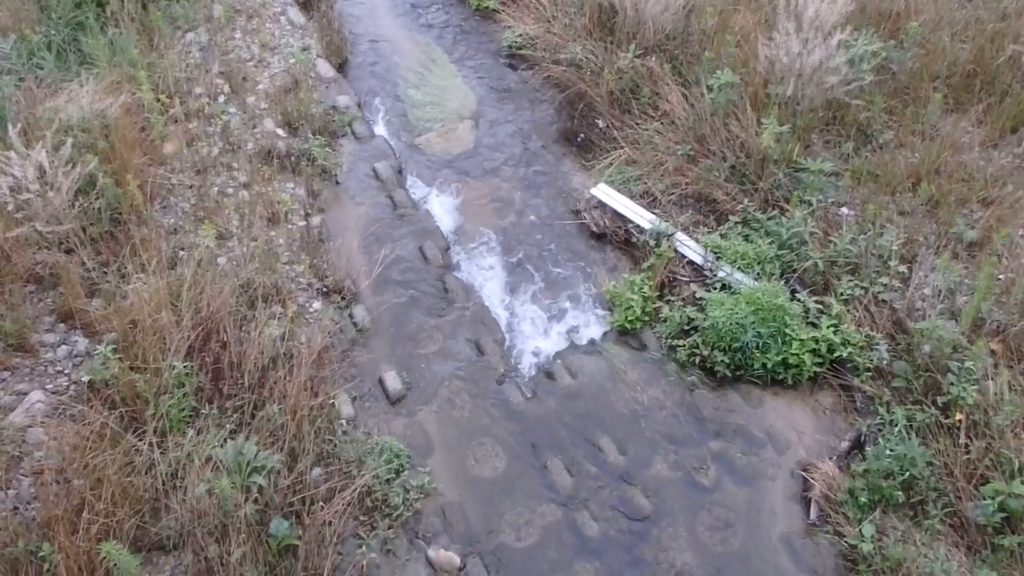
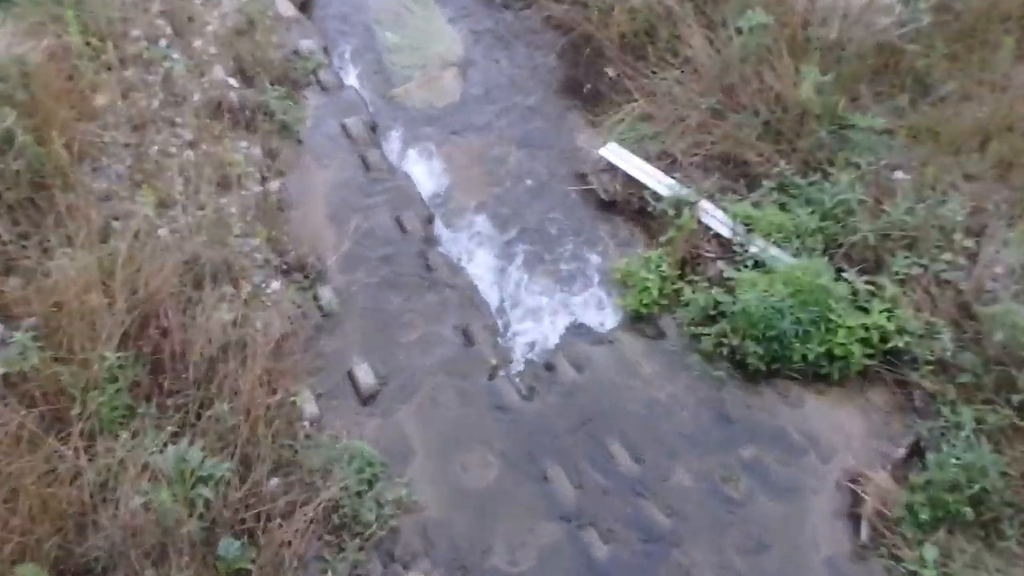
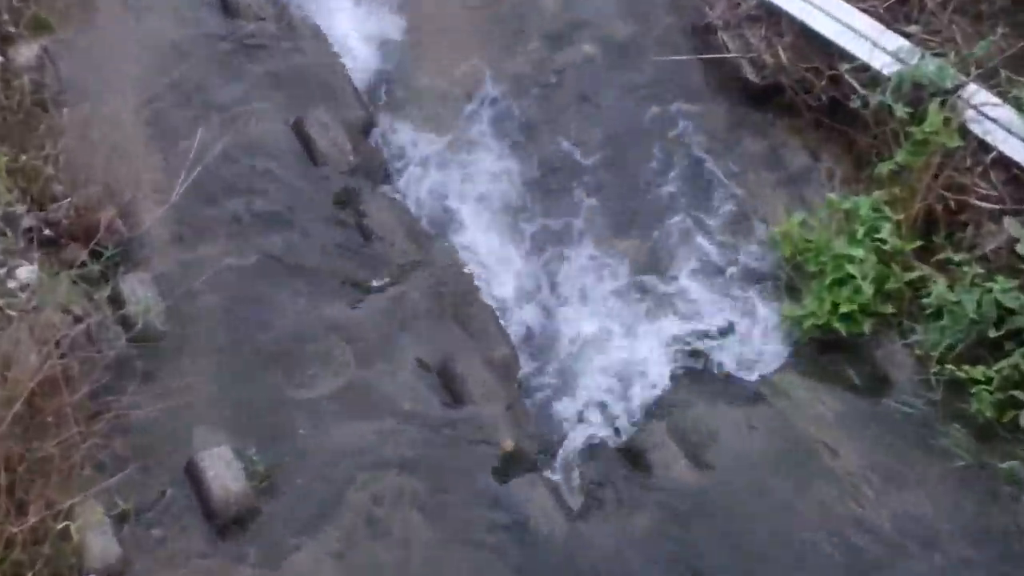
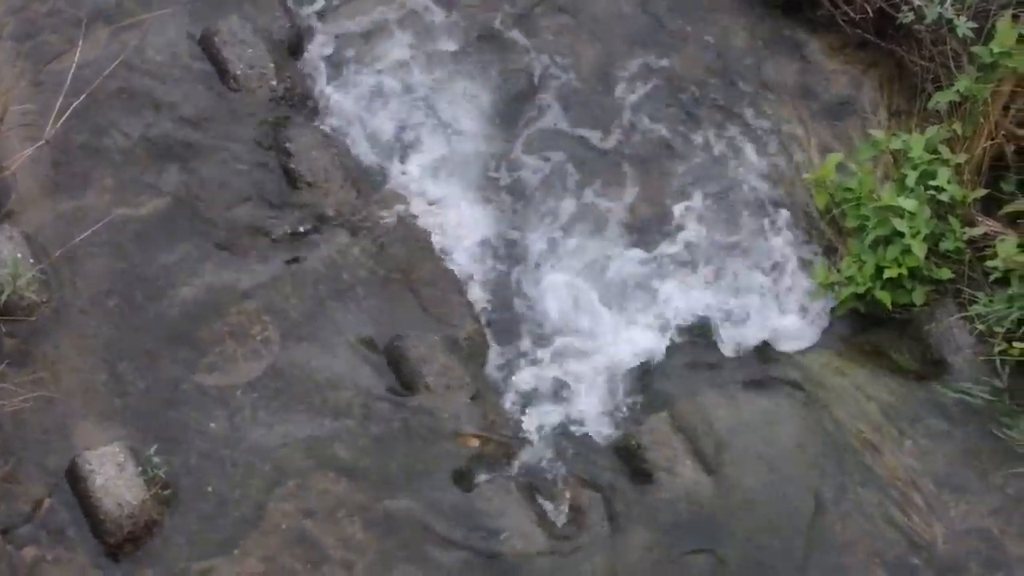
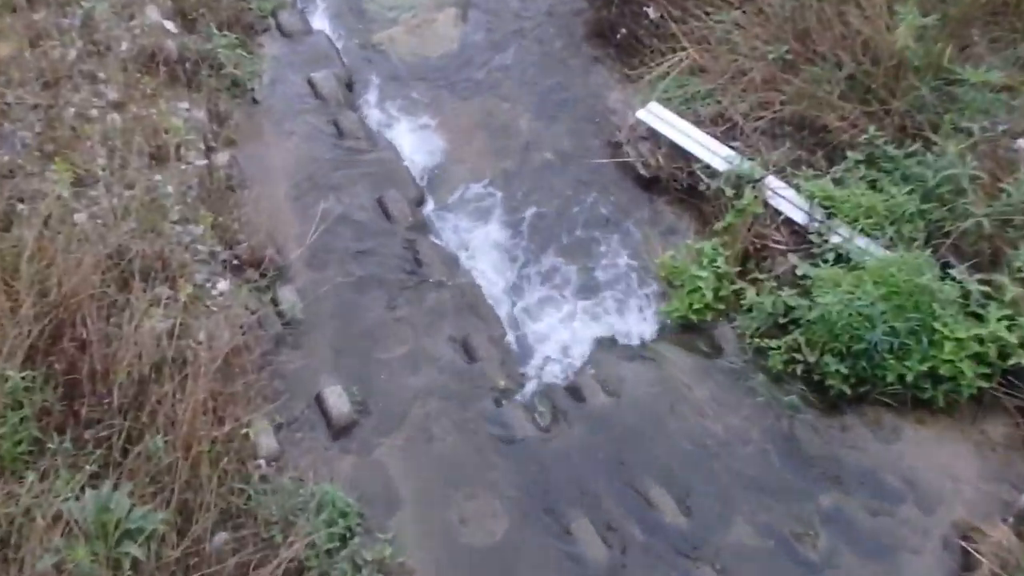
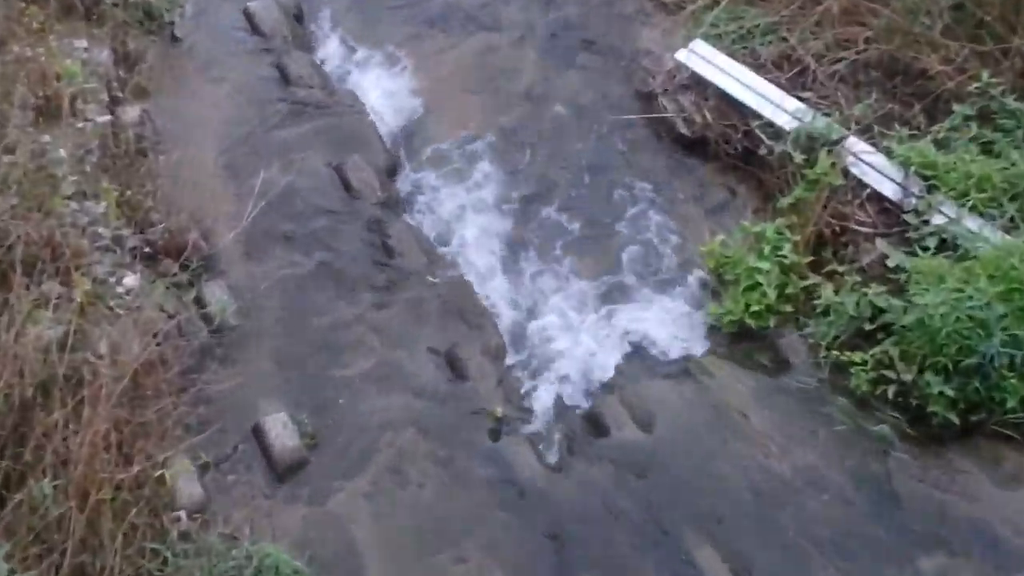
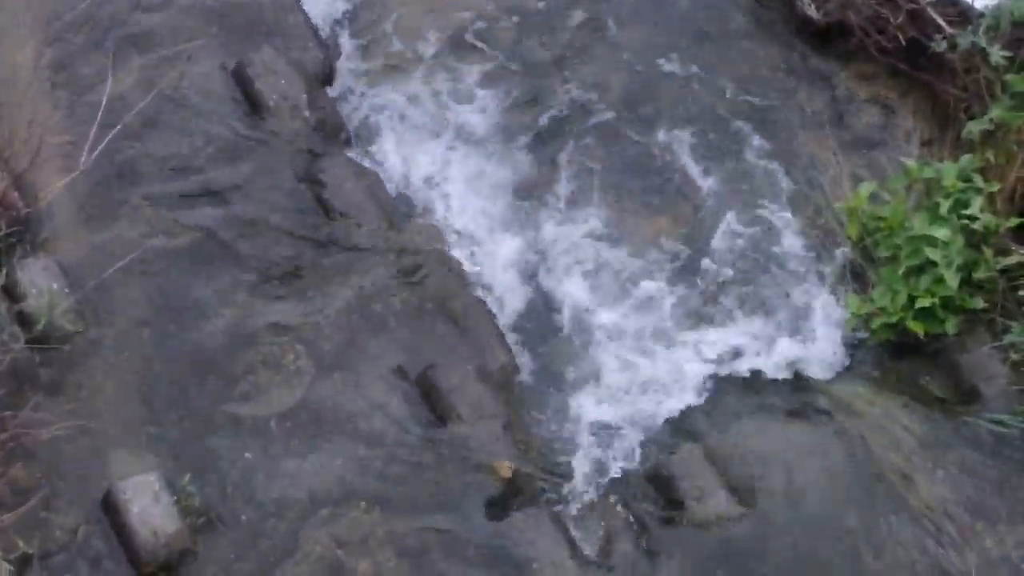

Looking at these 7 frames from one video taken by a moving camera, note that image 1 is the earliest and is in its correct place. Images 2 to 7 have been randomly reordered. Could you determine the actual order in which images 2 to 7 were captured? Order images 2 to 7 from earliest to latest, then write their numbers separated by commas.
2, 5, 6, 3, 7, 4
